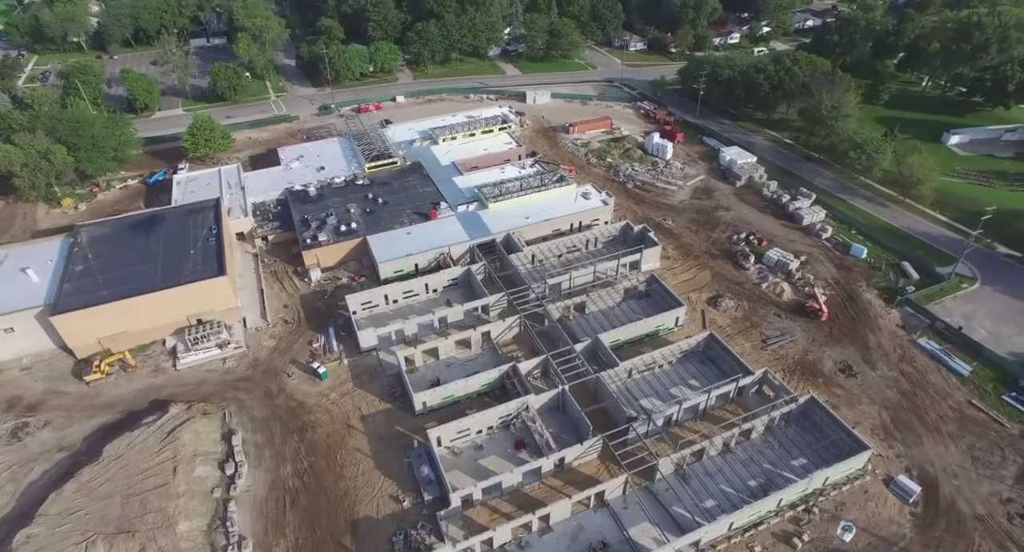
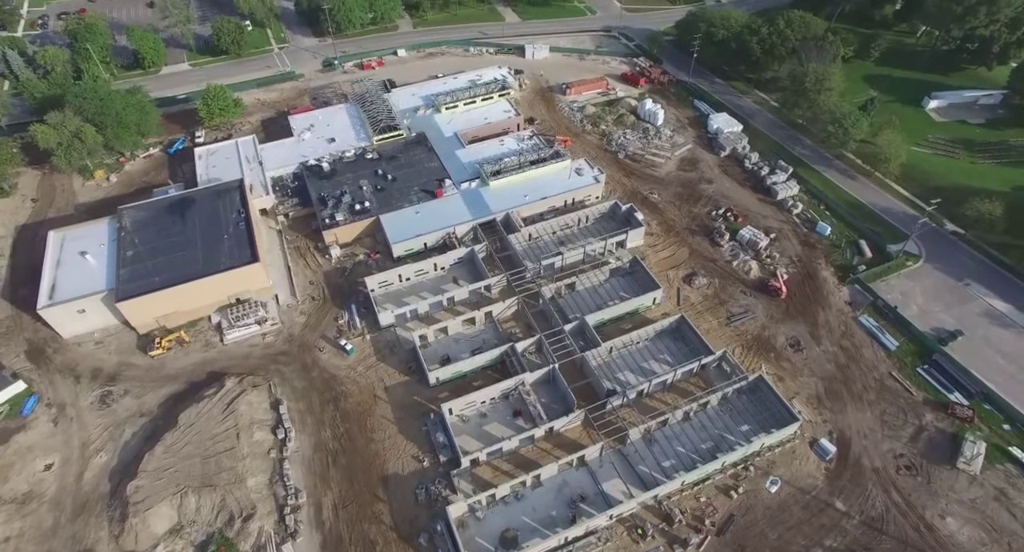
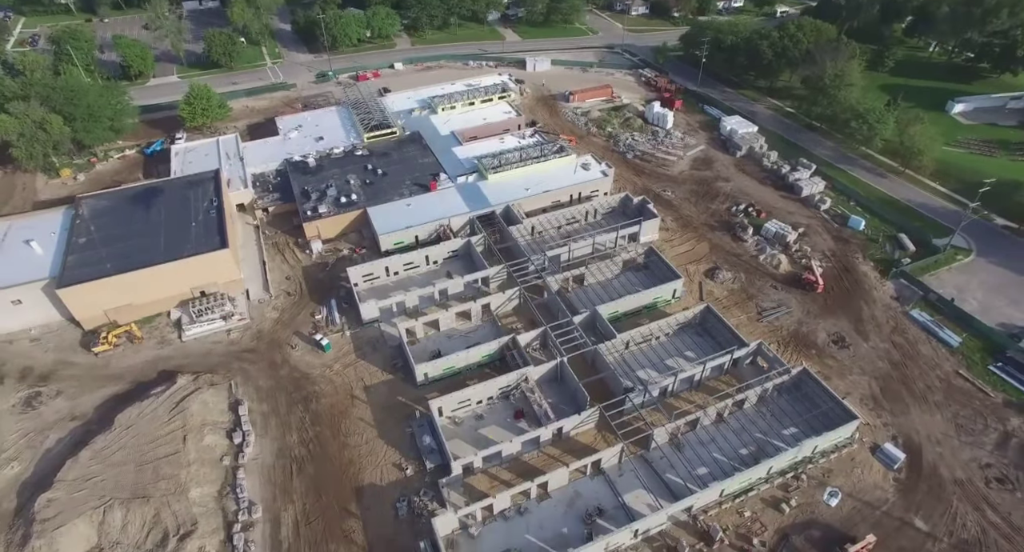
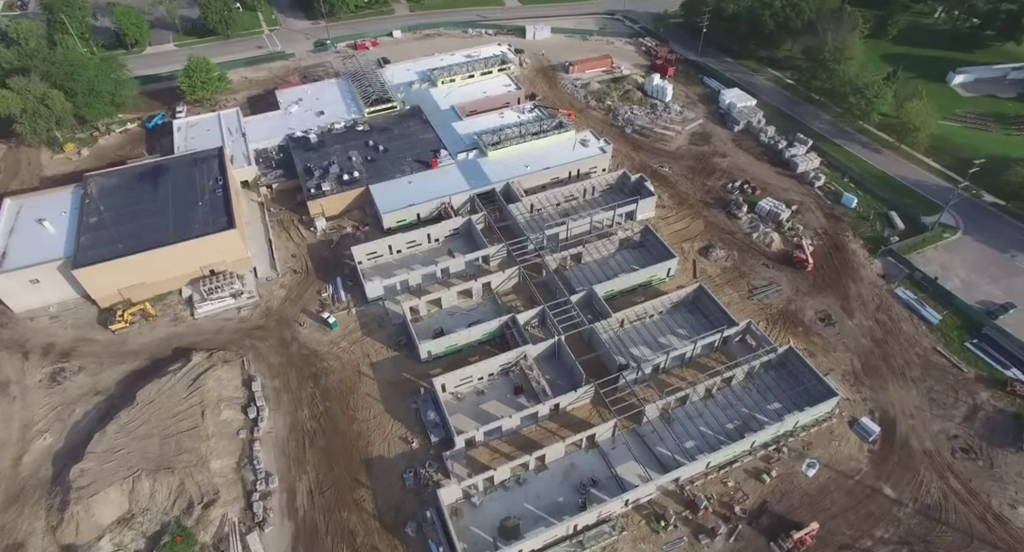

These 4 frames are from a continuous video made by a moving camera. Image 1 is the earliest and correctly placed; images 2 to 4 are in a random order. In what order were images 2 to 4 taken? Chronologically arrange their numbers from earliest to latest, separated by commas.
3, 4, 2
